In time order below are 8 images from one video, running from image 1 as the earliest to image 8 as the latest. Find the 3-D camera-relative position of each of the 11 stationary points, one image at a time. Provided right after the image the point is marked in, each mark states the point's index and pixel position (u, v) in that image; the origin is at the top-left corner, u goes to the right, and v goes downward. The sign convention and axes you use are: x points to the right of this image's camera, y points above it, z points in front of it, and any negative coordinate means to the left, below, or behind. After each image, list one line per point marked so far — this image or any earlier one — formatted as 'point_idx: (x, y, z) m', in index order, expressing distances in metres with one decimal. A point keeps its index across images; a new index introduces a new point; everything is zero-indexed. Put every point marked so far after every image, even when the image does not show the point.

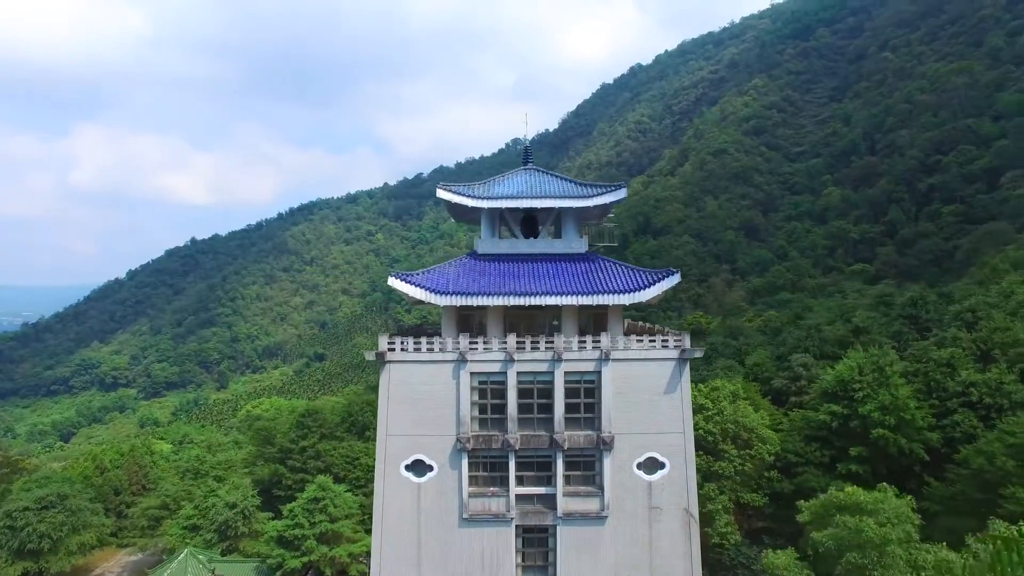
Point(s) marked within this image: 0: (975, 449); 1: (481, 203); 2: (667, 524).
0: (+12.2, -4.2, +17.1) m
1: (-0.6, +2.0, +15.0) m
2: (+3.2, -4.8, +13.4) m
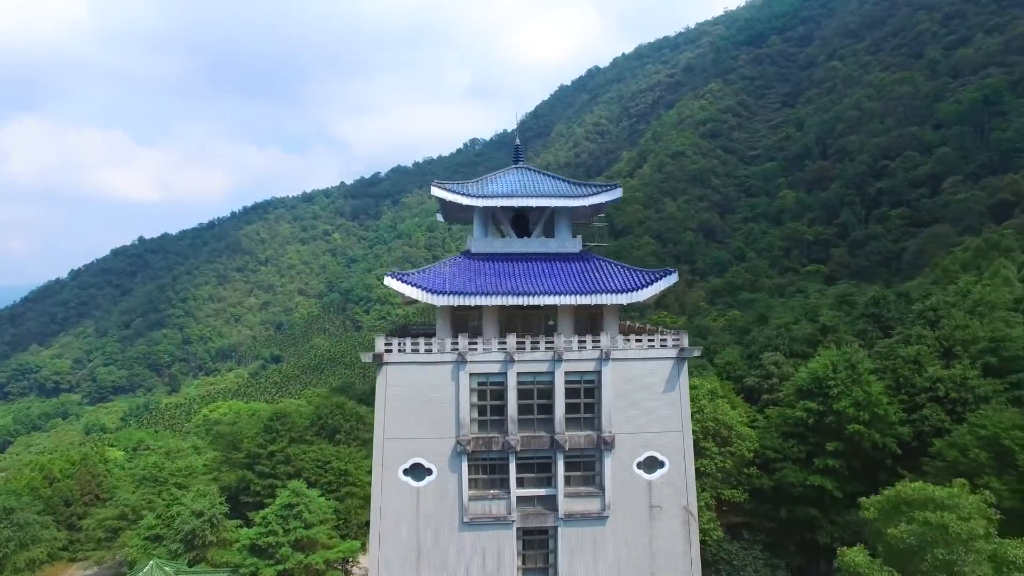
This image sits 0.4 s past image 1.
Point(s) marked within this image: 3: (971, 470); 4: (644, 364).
0: (+12.0, -4.2, +17.8) m
1: (-0.7, +2.0, +14.8) m
2: (+3.2, -4.8, +13.5) m
3: (+11.7, -4.5, +16.5) m
4: (+2.8, -1.6, +13.6) m
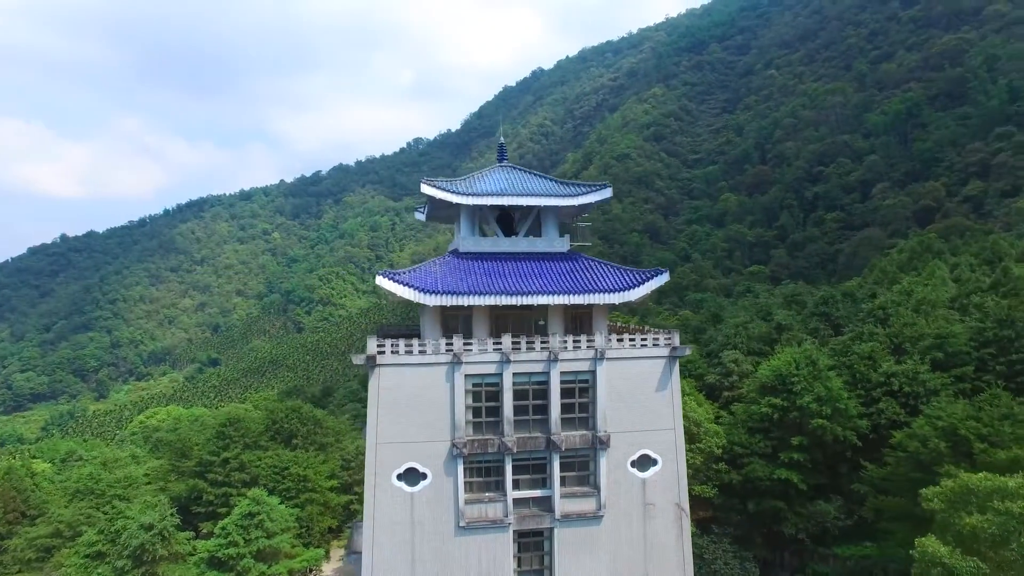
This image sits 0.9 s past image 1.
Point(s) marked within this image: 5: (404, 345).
0: (+11.4, -4.2, +18.7) m
1: (-1.0, +2.0, +14.6) m
2: (+3.1, -4.8, +13.6) m
3: (+11.3, -4.5, +17.4) m
4: (+2.6, -1.6, +13.7) m
5: (-2.1, -1.1, +12.8) m
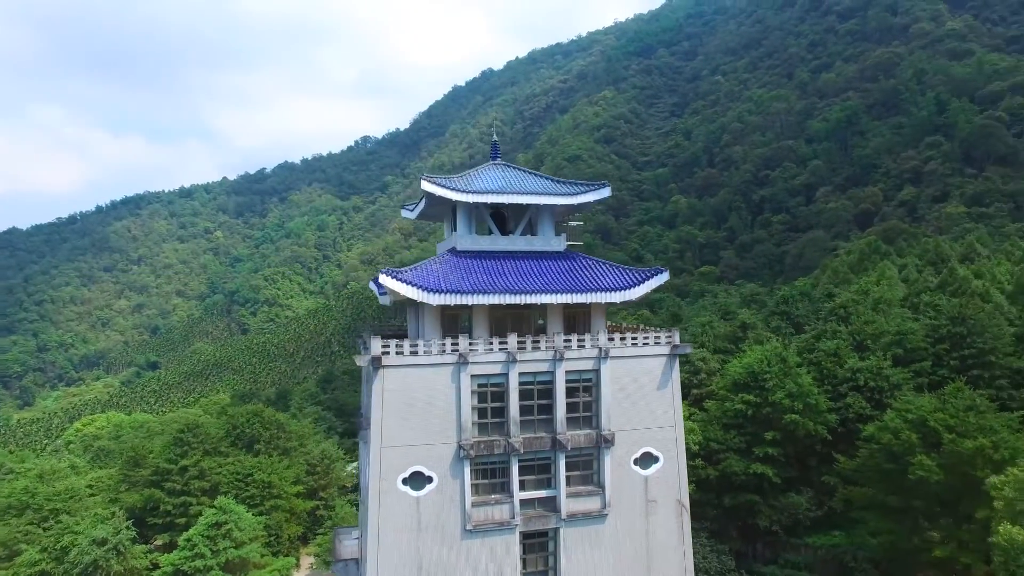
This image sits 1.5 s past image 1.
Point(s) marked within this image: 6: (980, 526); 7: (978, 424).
0: (+11.0, -4.2, +19.5) m
1: (-1.0, +2.0, +14.3) m
2: (+3.2, -4.8, +13.7) m
3: (+11.0, -4.5, +18.2) m
4: (+2.7, -1.6, +13.8) m
5: (-2.0, -1.1, +12.5) m
6: (+12.0, -6.2, +16.9) m
7: (+12.5, -3.6, +17.5) m
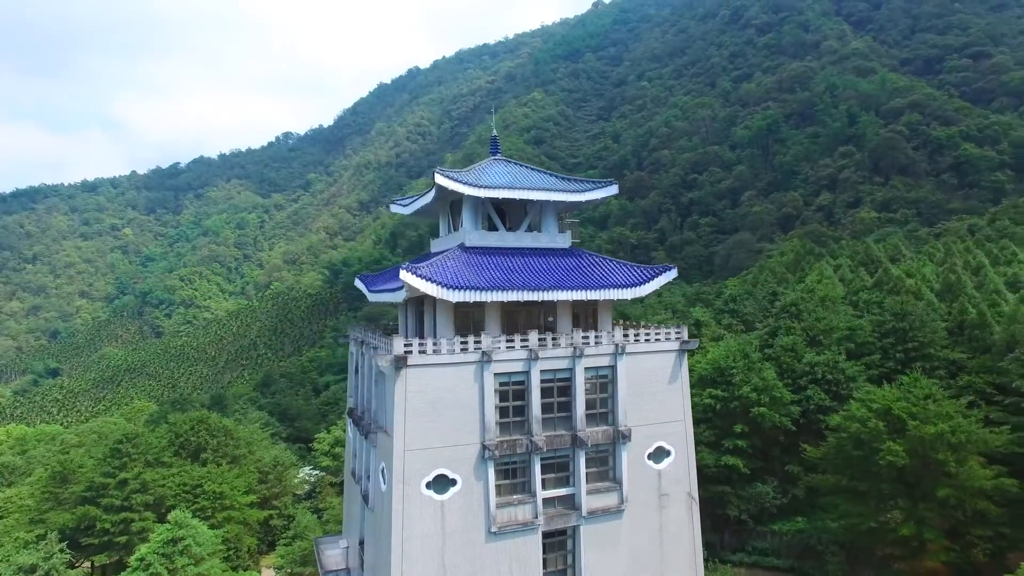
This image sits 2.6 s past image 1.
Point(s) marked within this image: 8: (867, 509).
0: (+10.5, -4.1, +20.6) m
1: (-0.7, +2.1, +14.0) m
2: (+3.5, -4.7, +13.9) m
3: (+10.6, -4.4, +19.3) m
4: (+3.0, -1.5, +14.0) m
5: (-1.5, -1.0, +12.1) m
6: (+11.9, -6.1, +18.2) m
7: (+12.2, -3.6, +18.8) m
8: (+10.5, -6.5, +19.4) m
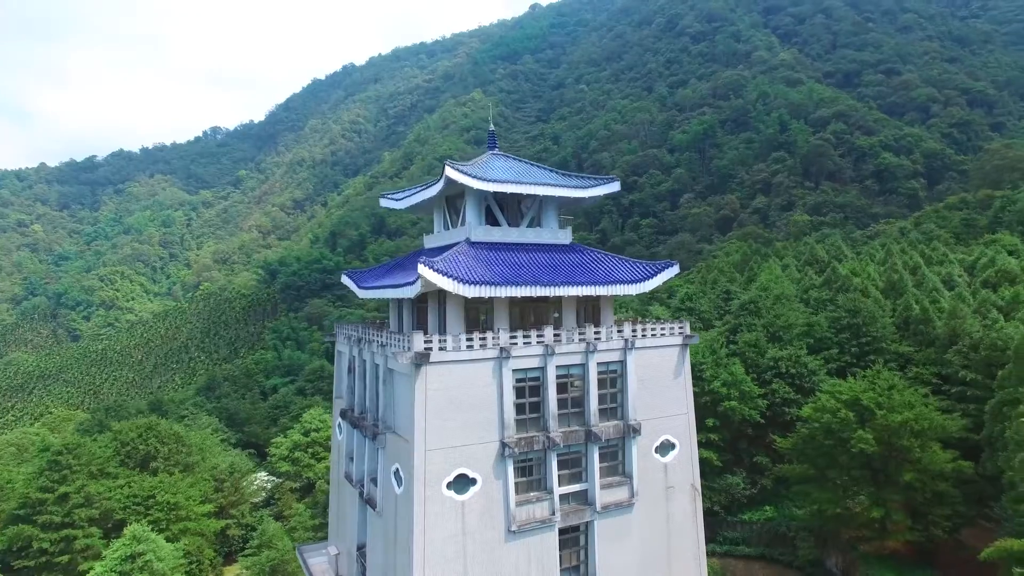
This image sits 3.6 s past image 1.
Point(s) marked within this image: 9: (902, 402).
0: (+9.9, -4.0, +21.6) m
1: (-0.6, +2.2, +13.8) m
2: (+3.6, -4.6, +14.1) m
3: (+10.2, -4.3, +20.3) m
4: (+3.1, -1.4, +14.1) m
5: (-1.1, -0.9, +11.8) m
6: (+11.5, -6.0, +19.3) m
7: (+11.8, -3.5, +19.9) m
8: (+10.1, -6.4, +20.3) m
9: (+11.9, -3.5, +19.9) m
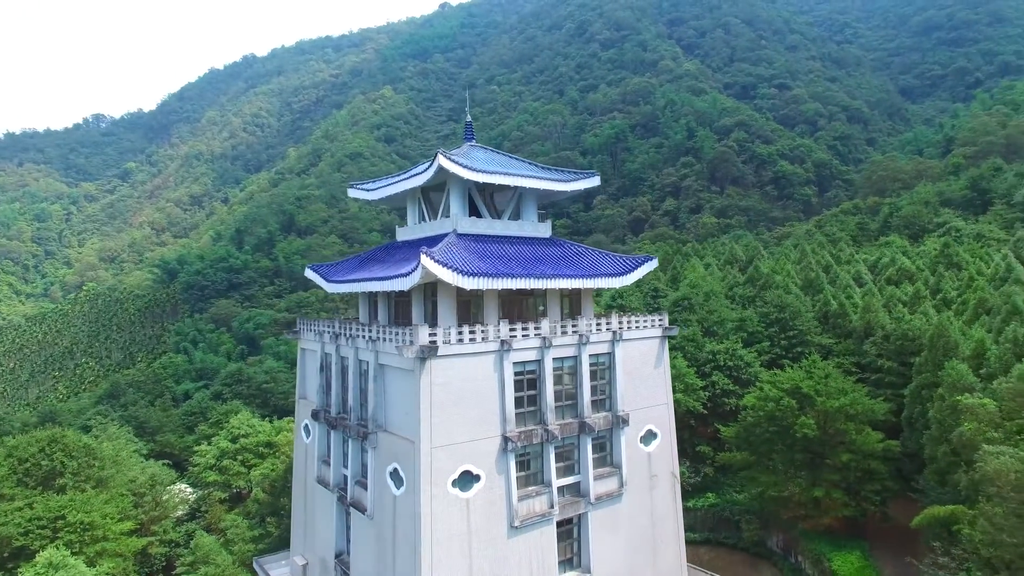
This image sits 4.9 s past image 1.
0: (+8.5, -3.8, +22.7) m
1: (-0.8, +2.3, +13.5) m
2: (+3.3, -4.5, +14.4) m
3: (+8.9, -4.2, +21.5) m
4: (+2.8, -1.2, +14.4) m
5: (-1.0, -0.8, +11.4) m
6: (+10.4, -5.8, +20.7) m
7: (+10.5, -3.3, +21.4) m
8: (+8.8, -6.3, +21.5) m
9: (+10.7, -3.3, +21.4) m
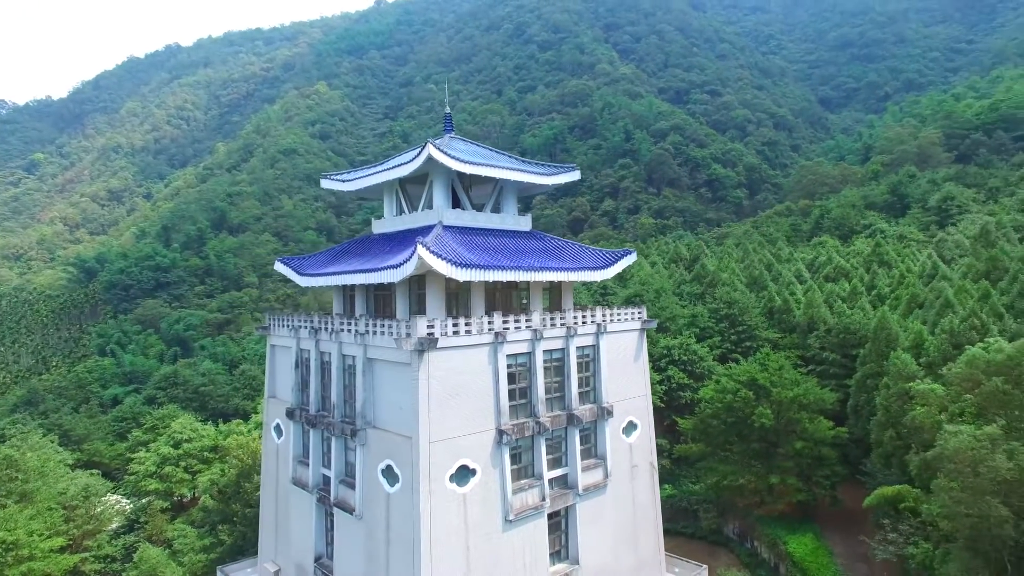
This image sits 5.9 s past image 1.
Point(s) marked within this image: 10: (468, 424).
0: (+7.2, -3.7, +23.4) m
1: (-1.1, +2.5, +13.3) m
2: (+2.9, -4.3, +14.6) m
3: (+7.8, -4.0, +22.2) m
4: (+2.4, -1.1, +14.5) m
5: (-1.1, -0.6, +11.2) m
6: (+9.3, -5.6, +21.6) m
7: (+9.4, -3.1, +22.3) m
8: (+7.6, -6.1, +22.2) m
9: (+9.5, -3.2, +22.3) m
10: (-0.8, -2.3, +11.3) m
